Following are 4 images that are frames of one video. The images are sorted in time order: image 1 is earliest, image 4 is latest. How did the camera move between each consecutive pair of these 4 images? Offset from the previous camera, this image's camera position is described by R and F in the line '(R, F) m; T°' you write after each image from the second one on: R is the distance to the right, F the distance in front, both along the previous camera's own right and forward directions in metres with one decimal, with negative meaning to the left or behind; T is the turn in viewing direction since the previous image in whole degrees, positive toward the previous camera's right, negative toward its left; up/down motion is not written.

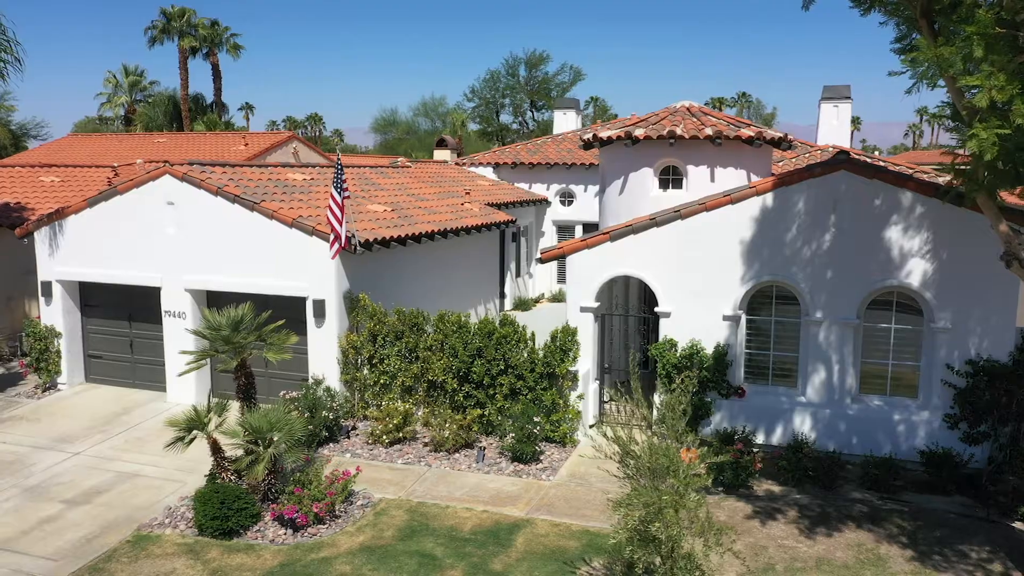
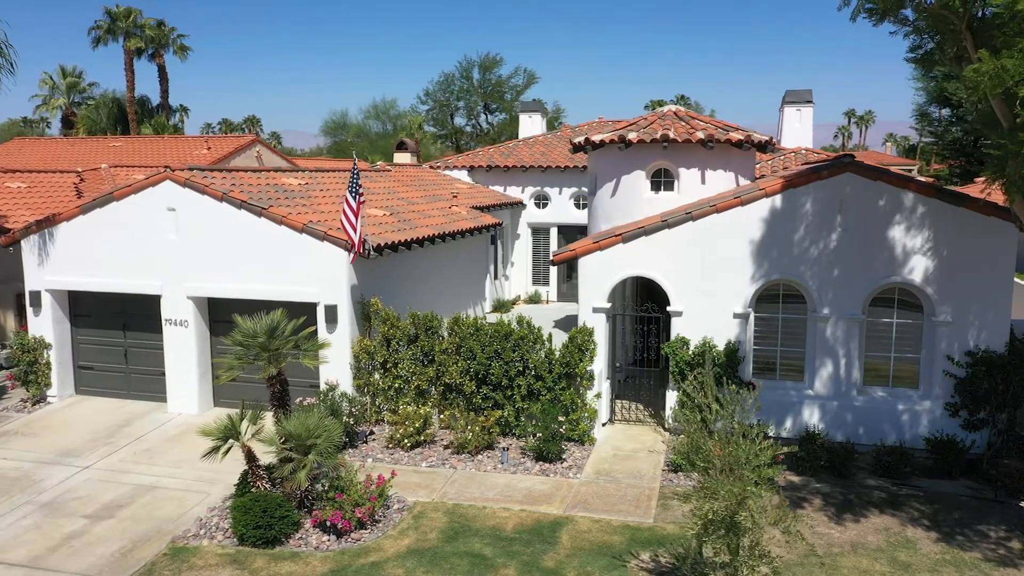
(-1.1, -0.1) m; +4°
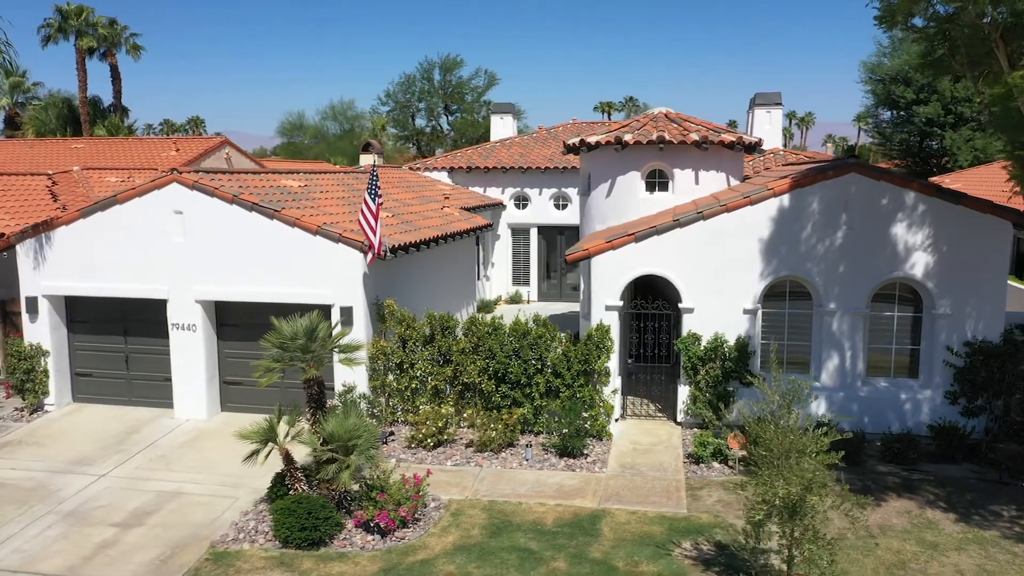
(-1.0, -0.1) m; +3°
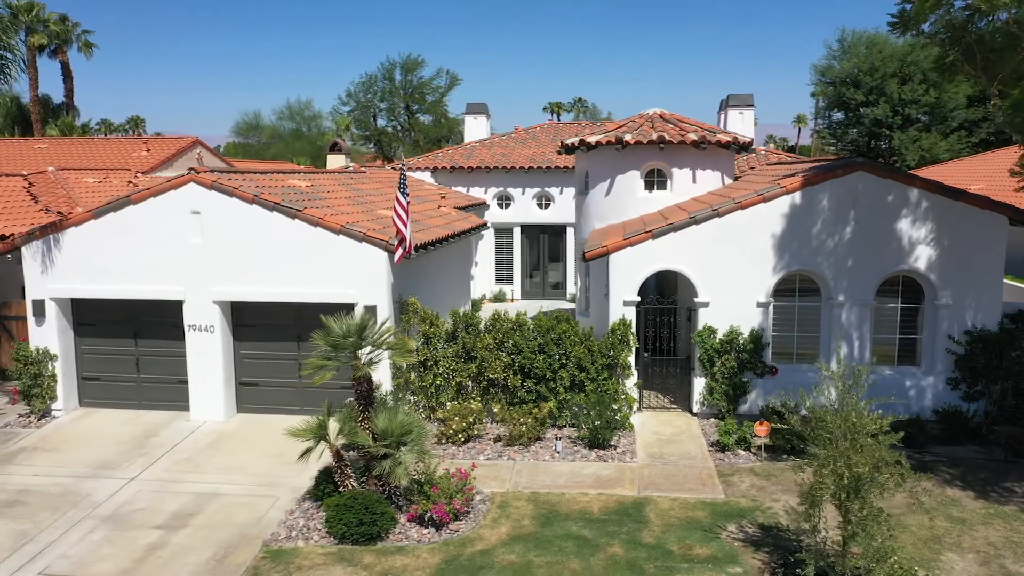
(-1.2, -0.2) m; +3°
